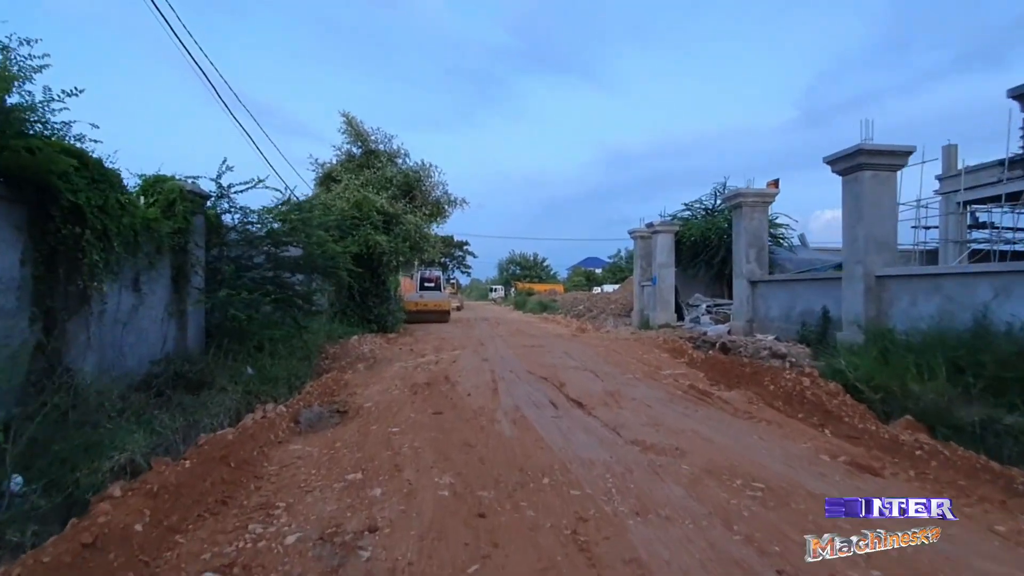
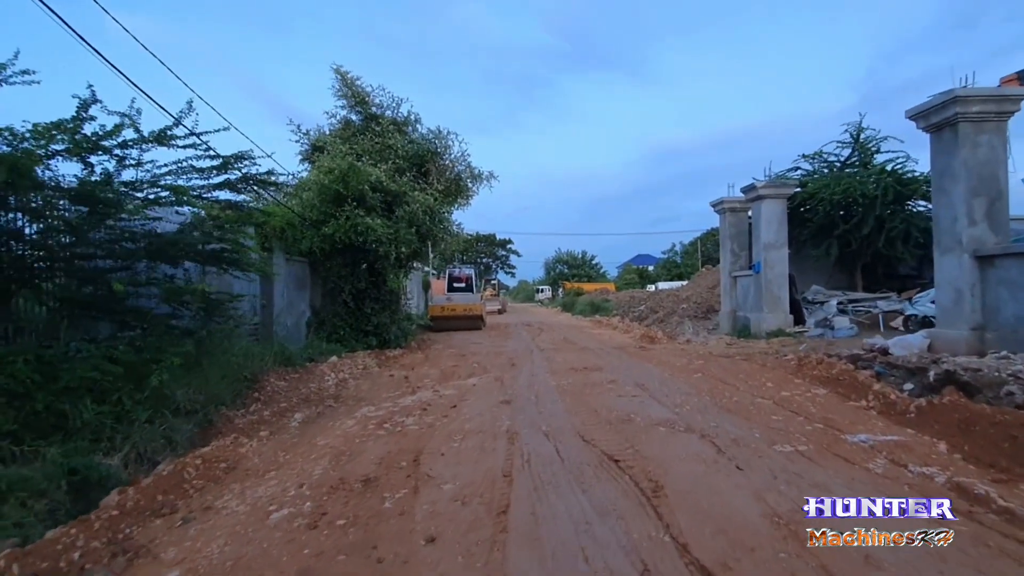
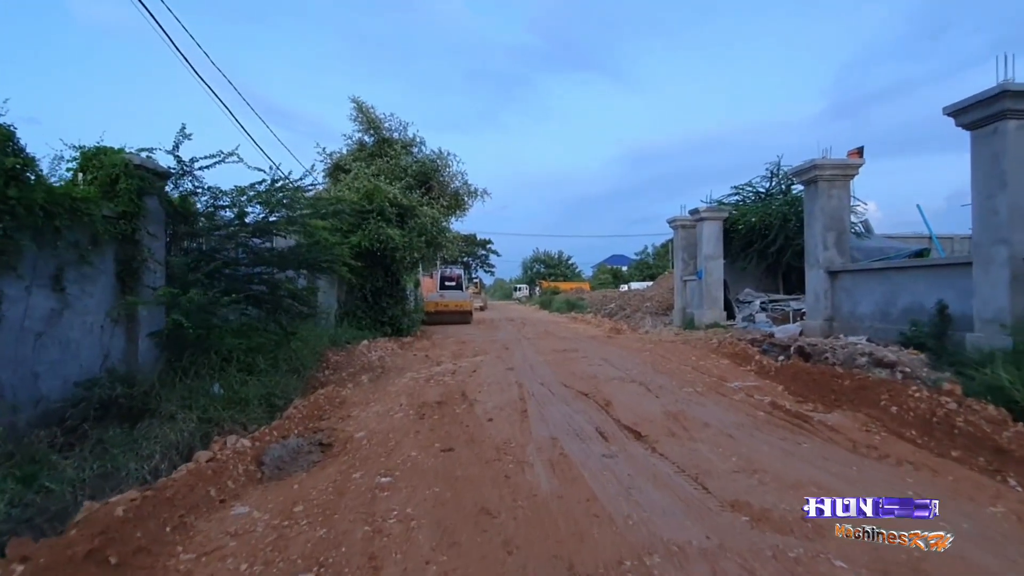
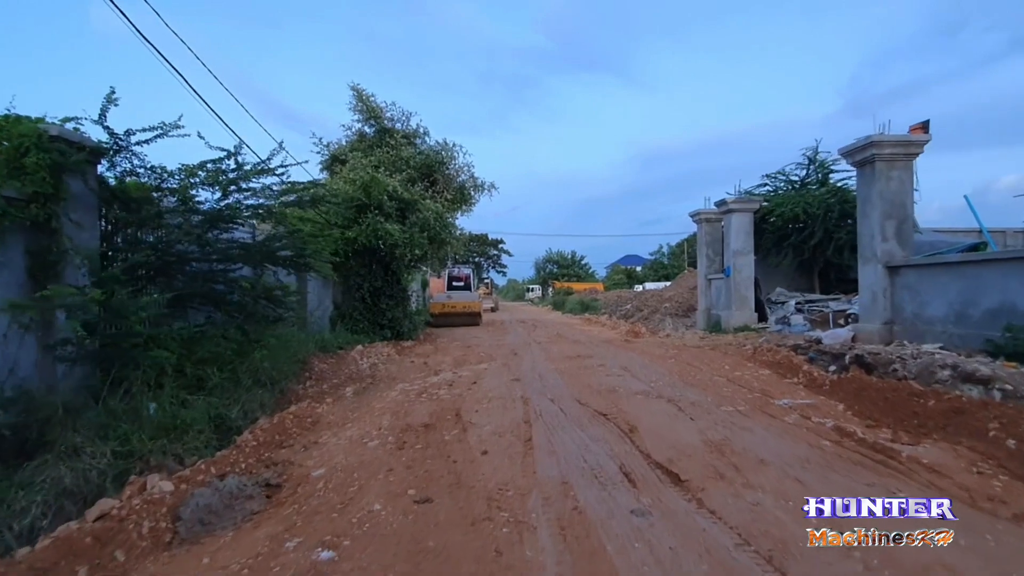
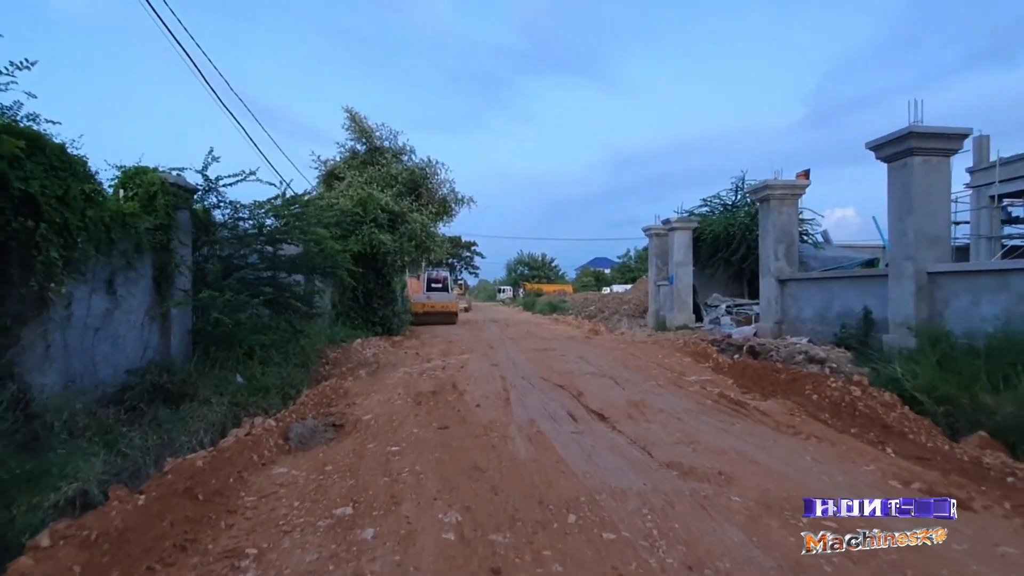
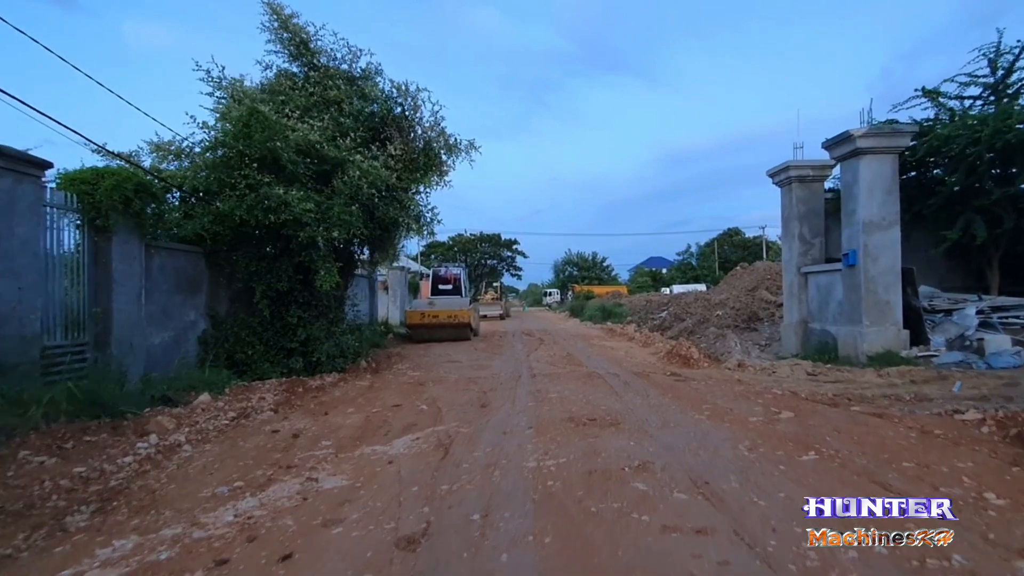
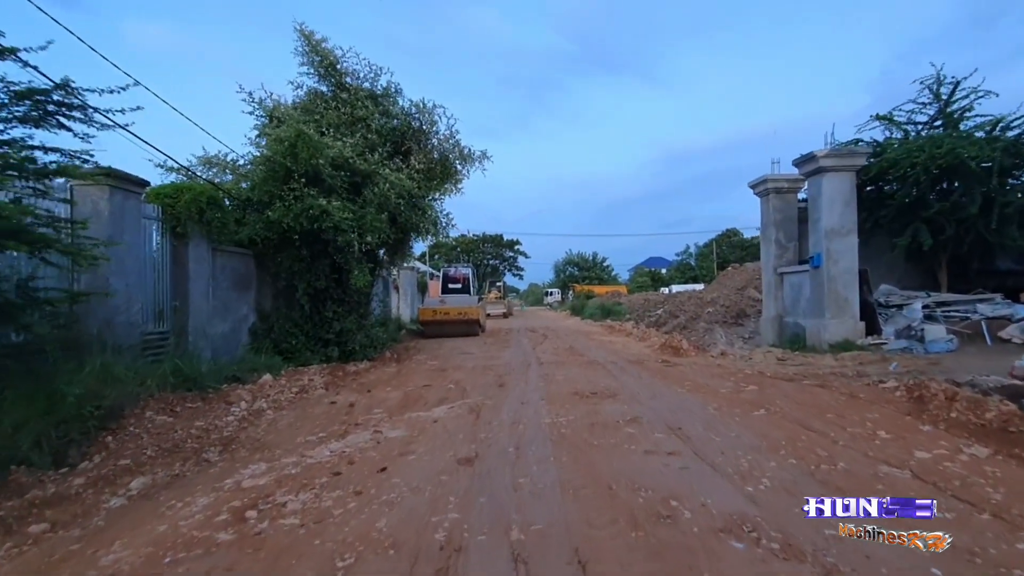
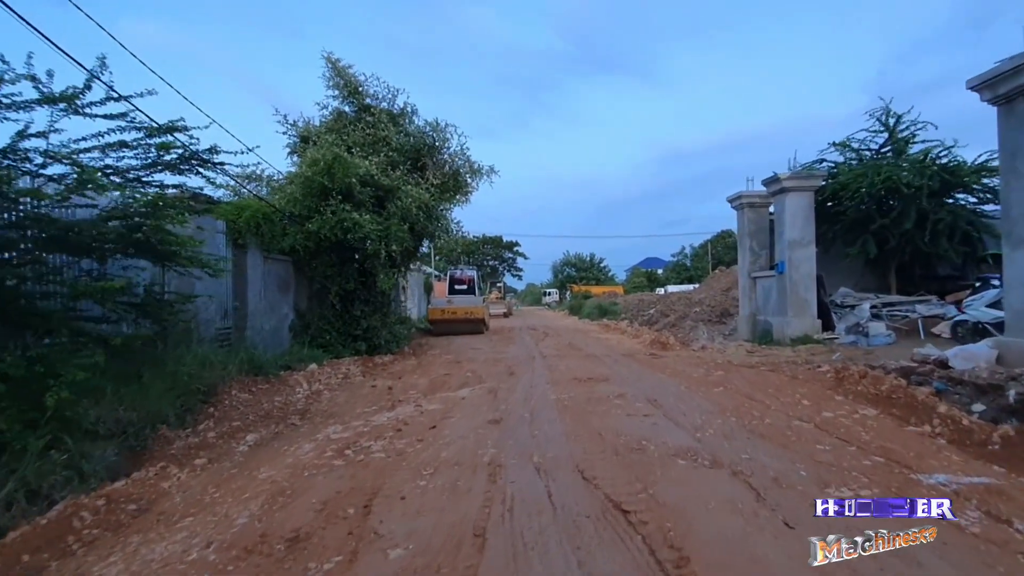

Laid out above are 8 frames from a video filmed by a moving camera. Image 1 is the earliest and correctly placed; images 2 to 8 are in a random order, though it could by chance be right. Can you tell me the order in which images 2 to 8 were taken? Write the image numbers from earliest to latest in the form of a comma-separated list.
5, 3, 4, 2, 8, 7, 6
